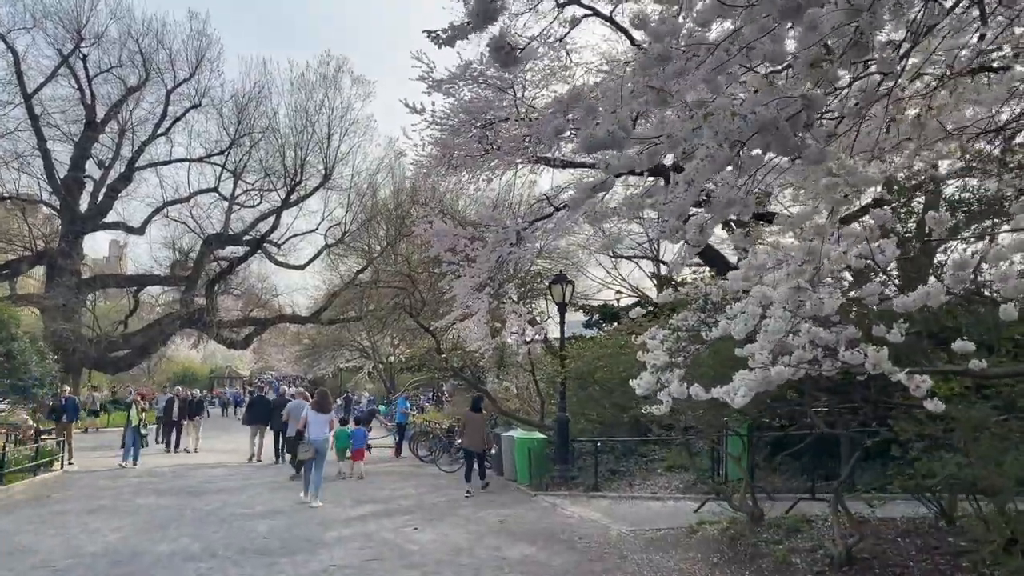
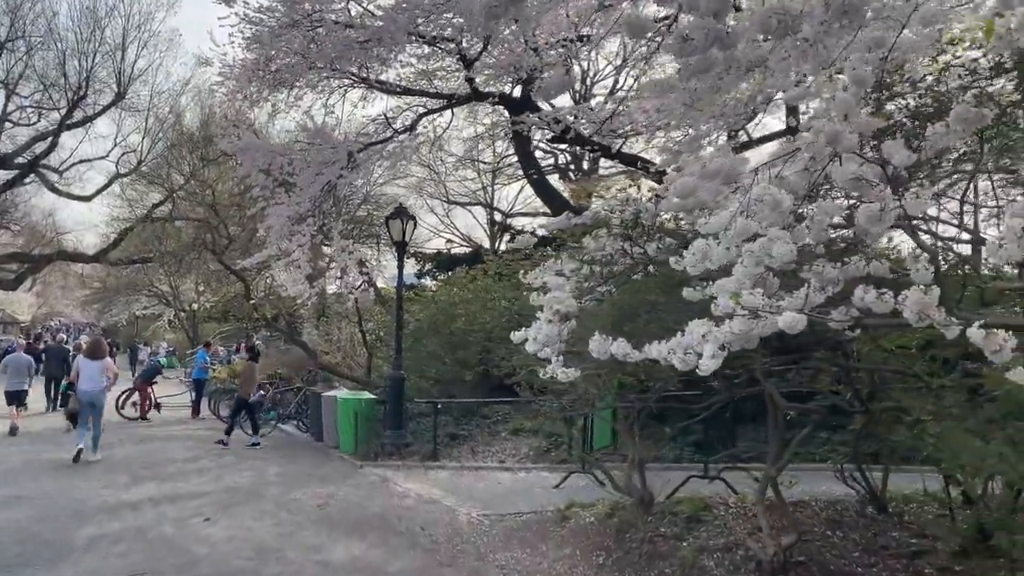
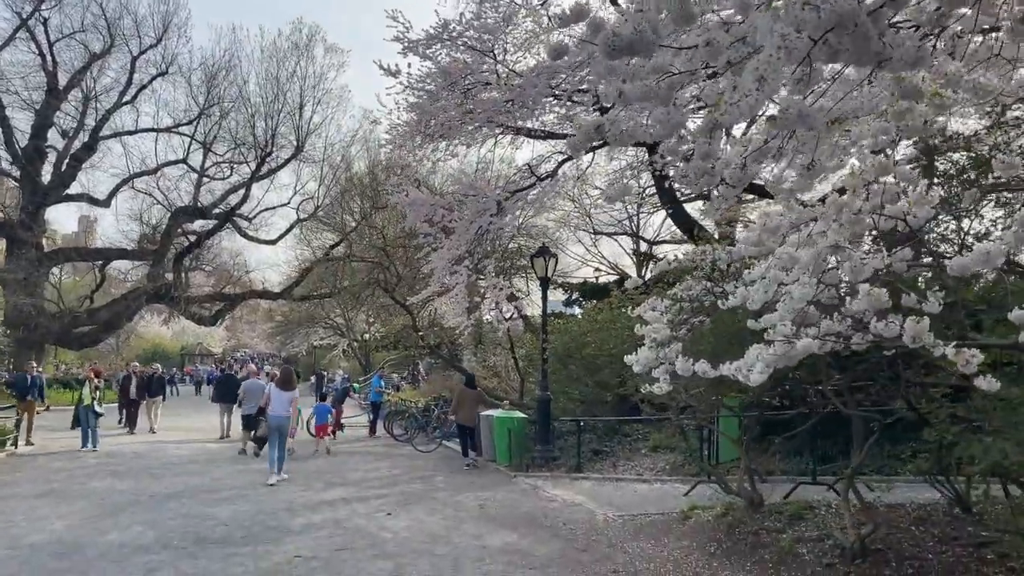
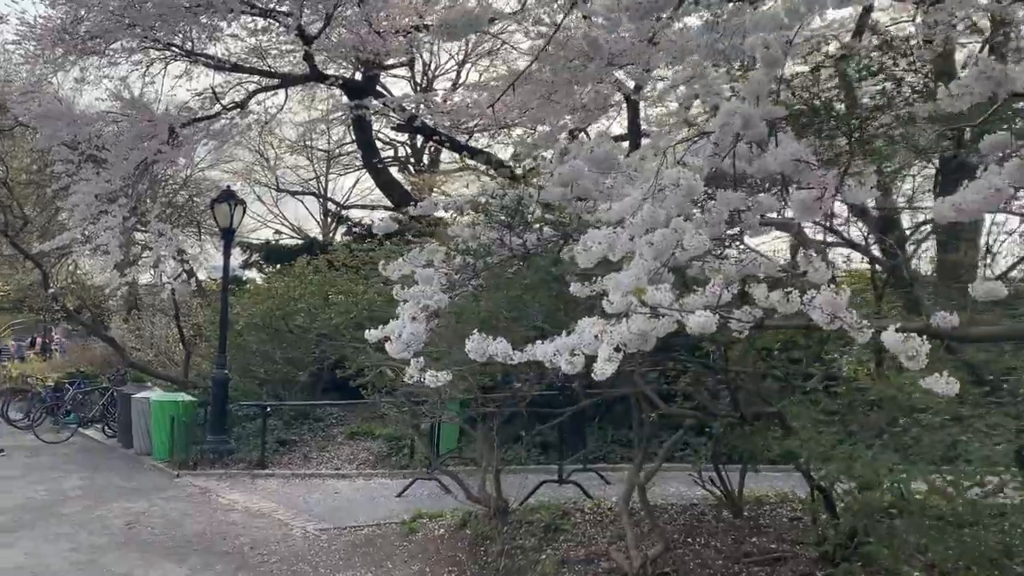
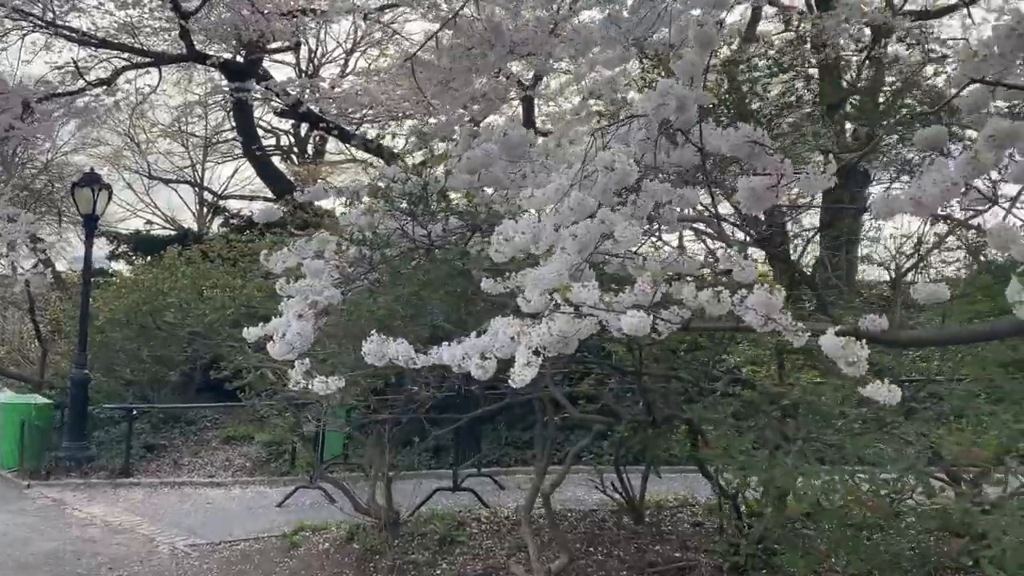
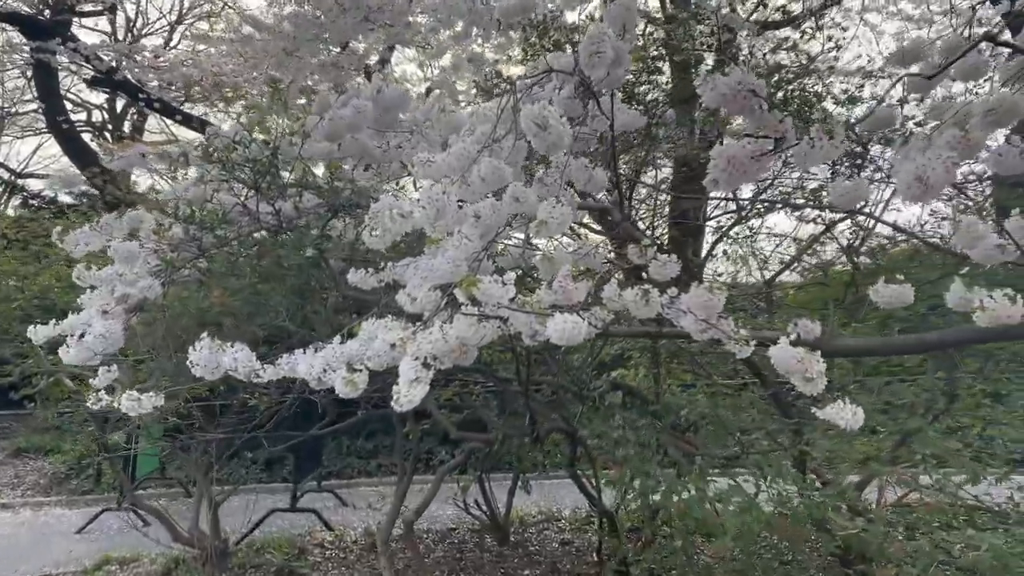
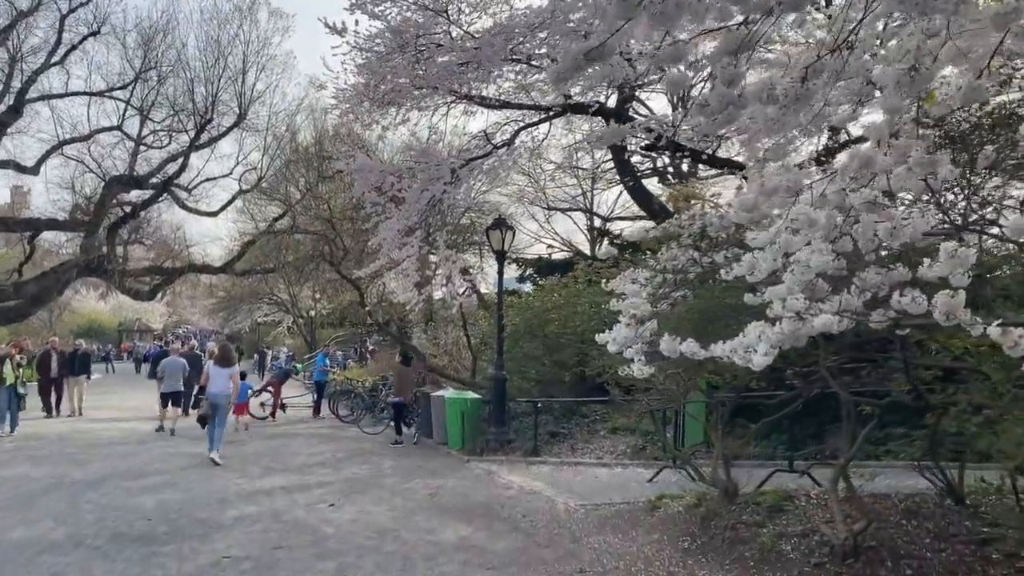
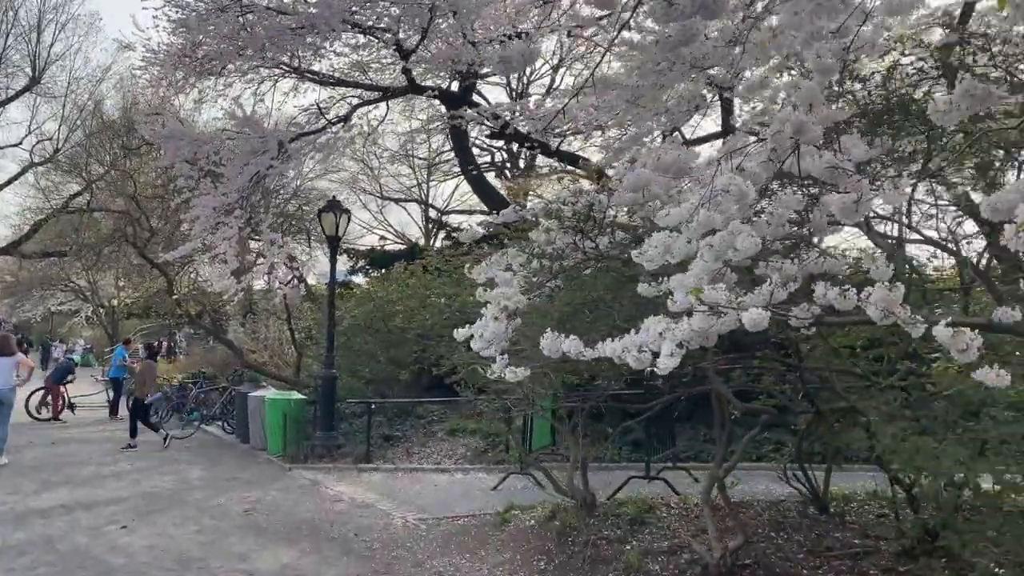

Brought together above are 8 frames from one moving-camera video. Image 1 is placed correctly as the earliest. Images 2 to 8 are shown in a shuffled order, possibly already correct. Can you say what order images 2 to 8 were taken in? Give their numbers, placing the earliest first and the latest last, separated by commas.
3, 7, 2, 8, 4, 5, 6
